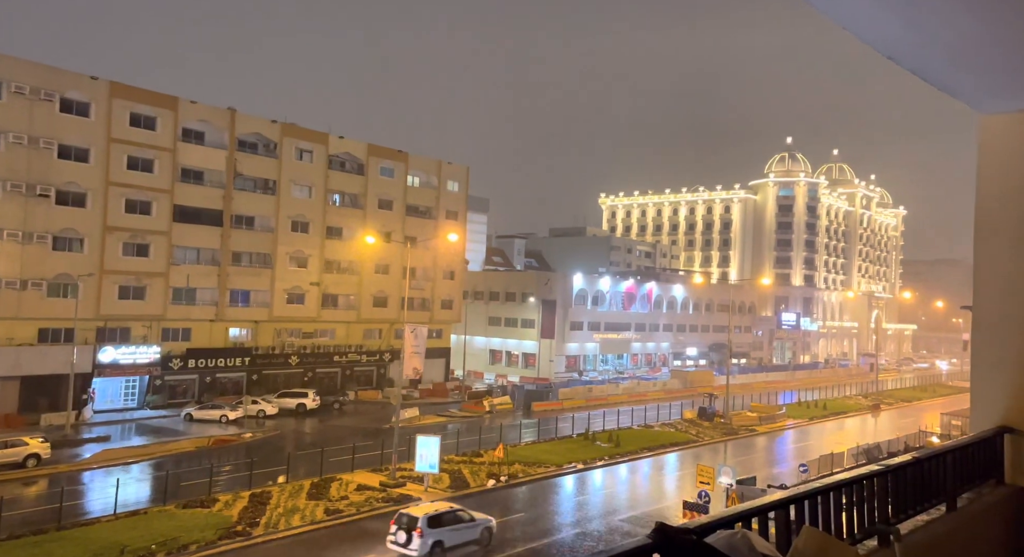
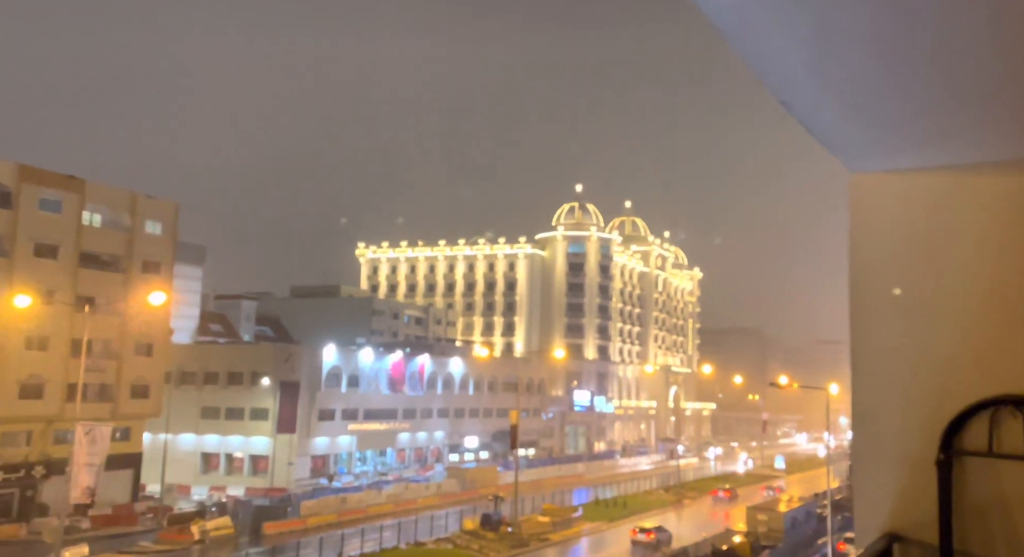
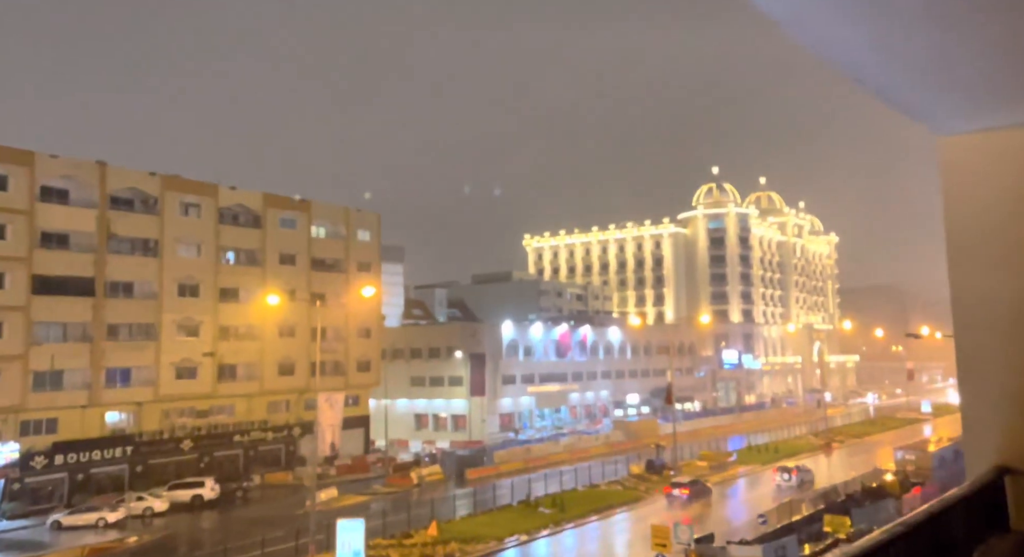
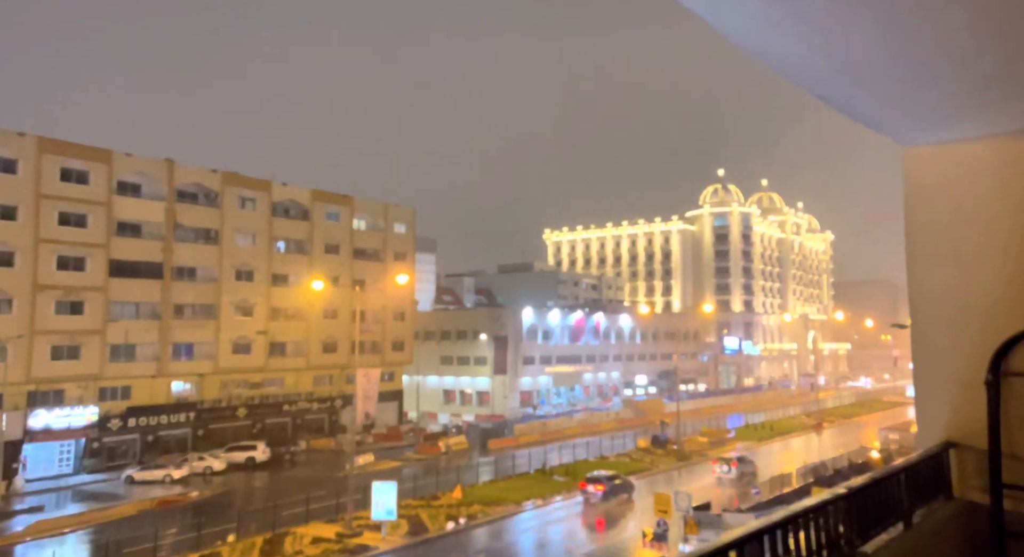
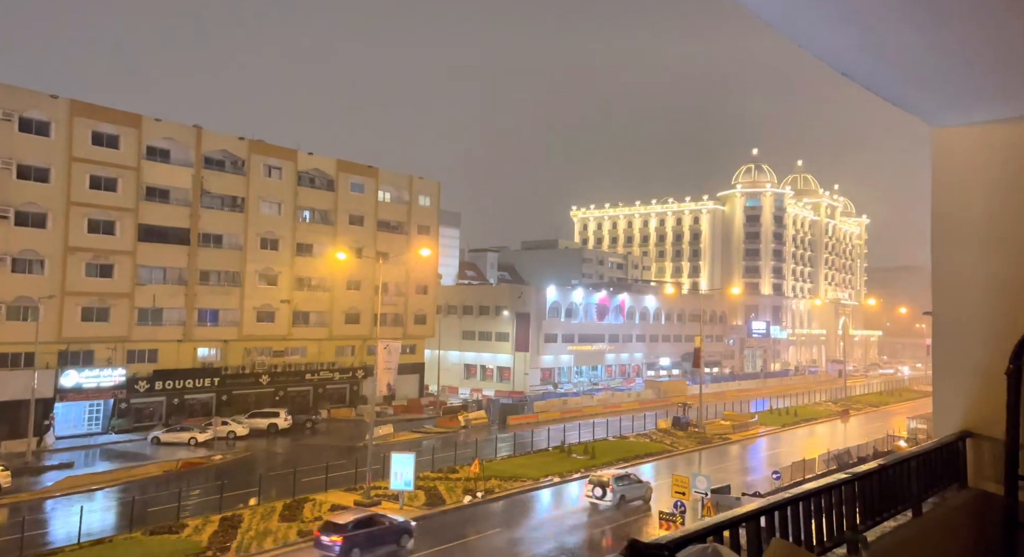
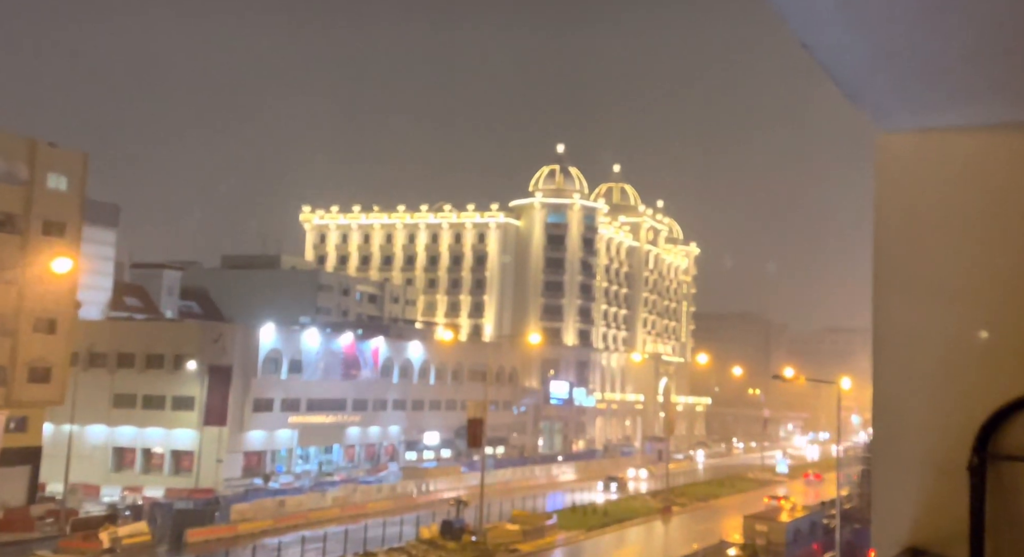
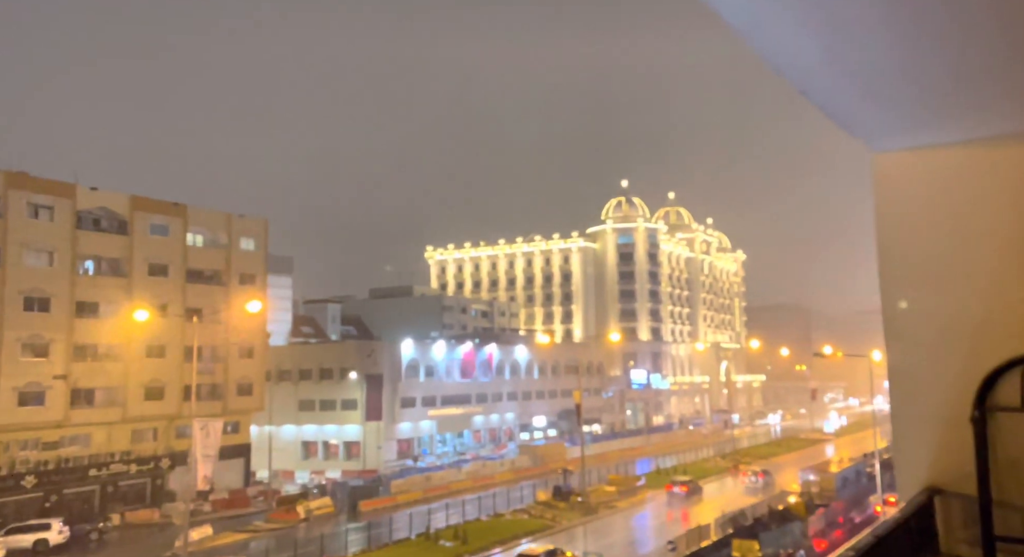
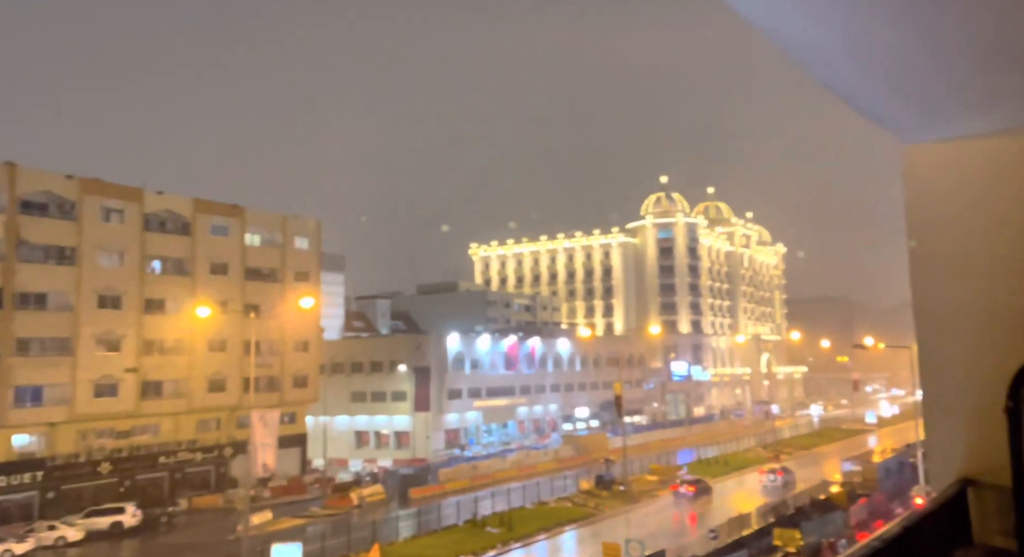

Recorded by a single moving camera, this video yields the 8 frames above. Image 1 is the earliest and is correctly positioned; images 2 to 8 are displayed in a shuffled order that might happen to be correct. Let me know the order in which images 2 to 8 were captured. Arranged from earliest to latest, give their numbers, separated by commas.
5, 4, 3, 8, 7, 2, 6
